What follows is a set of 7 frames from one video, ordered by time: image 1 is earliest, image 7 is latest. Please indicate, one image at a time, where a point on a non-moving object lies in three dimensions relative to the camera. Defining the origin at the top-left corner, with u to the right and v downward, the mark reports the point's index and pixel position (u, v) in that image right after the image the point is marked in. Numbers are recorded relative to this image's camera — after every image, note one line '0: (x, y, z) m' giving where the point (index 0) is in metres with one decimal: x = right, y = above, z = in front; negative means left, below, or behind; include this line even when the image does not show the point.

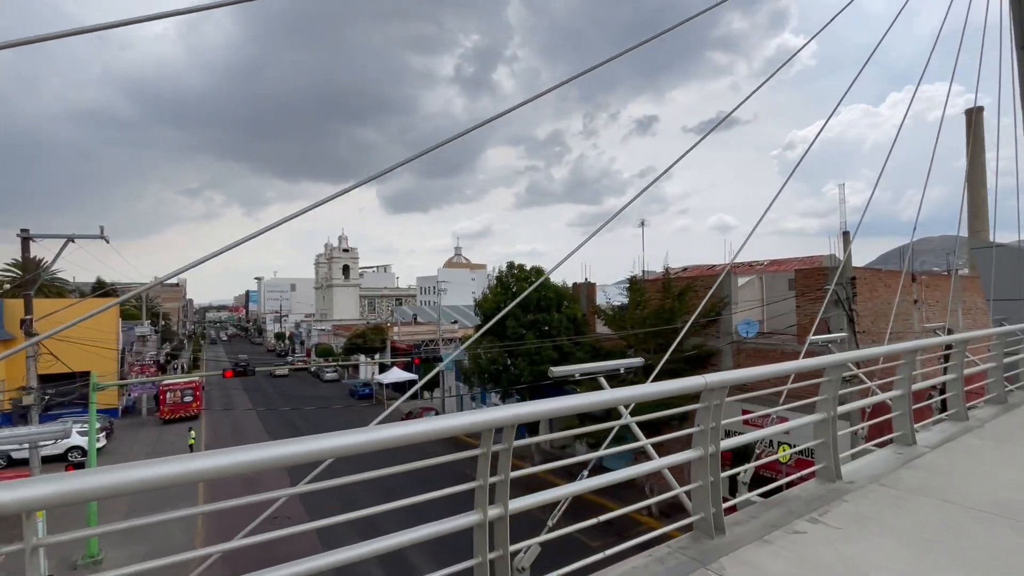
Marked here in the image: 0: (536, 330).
0: (+0.7, -1.4, +16.0) m
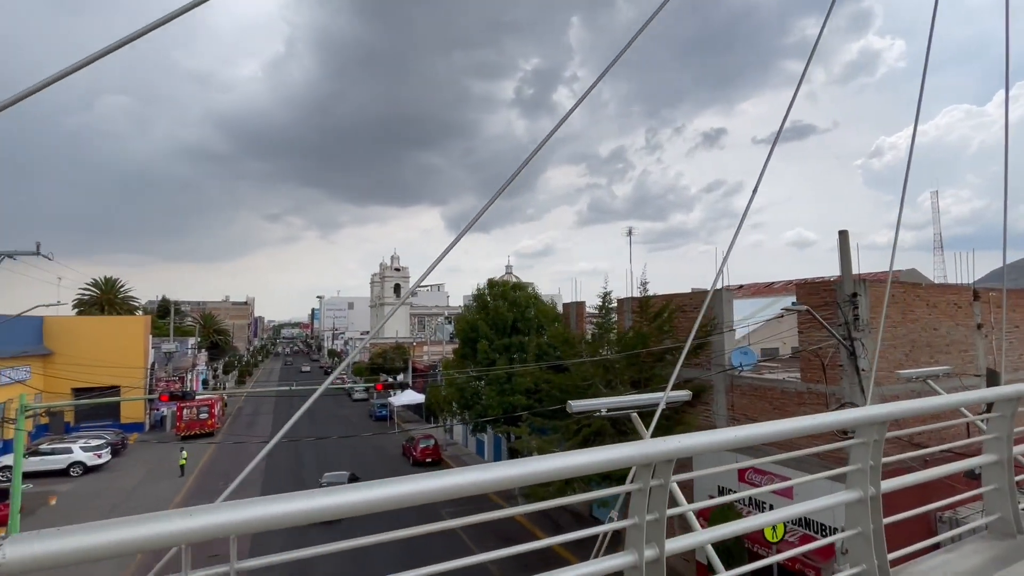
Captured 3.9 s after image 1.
0: (-0.1, -2.0, +14.2) m
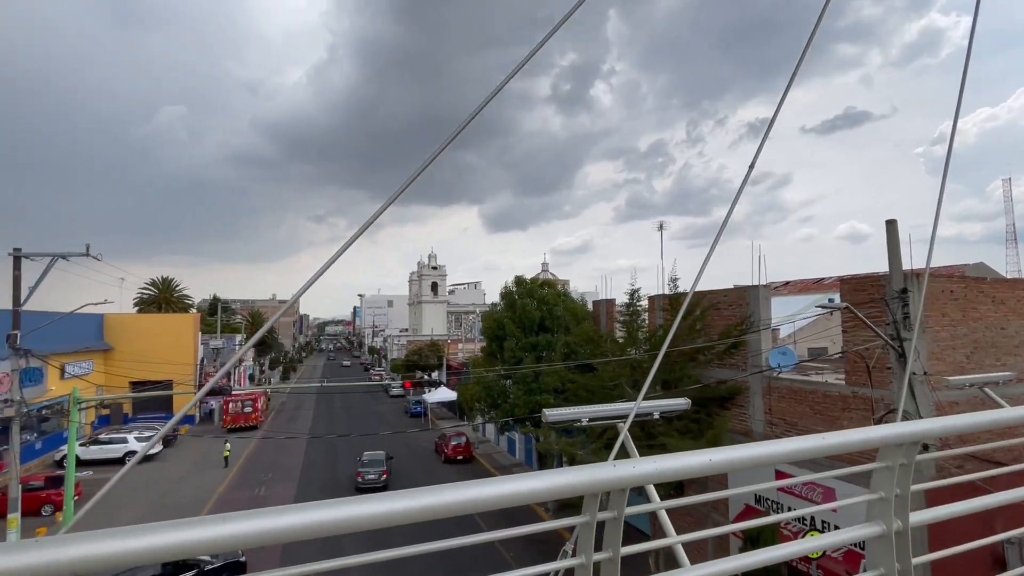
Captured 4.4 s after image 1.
0: (+0.7, -1.9, +13.9) m
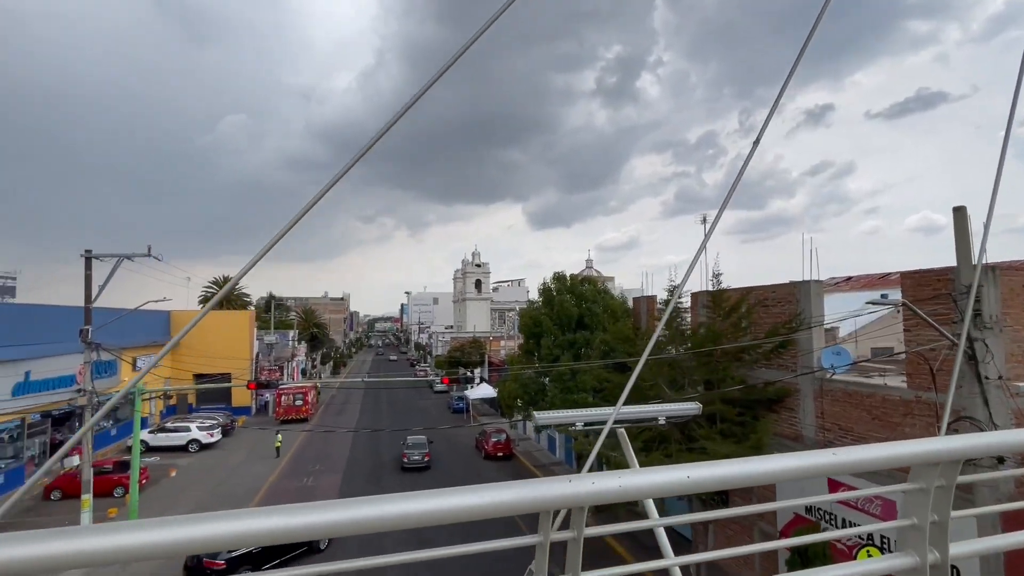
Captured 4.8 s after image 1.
0: (+1.8, -1.8, +13.7) m
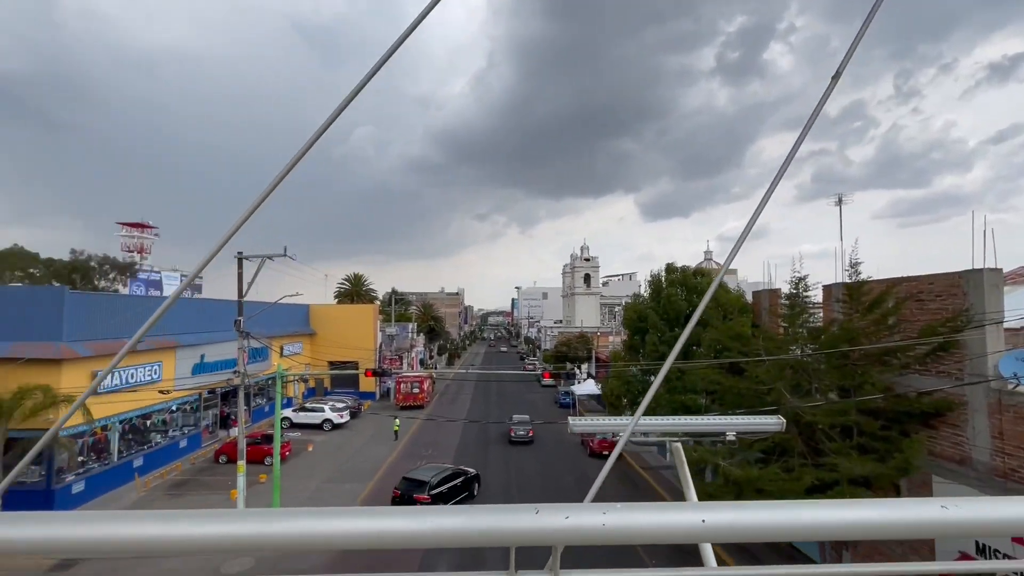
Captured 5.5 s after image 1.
0: (+4.6, -1.6, +12.8) m
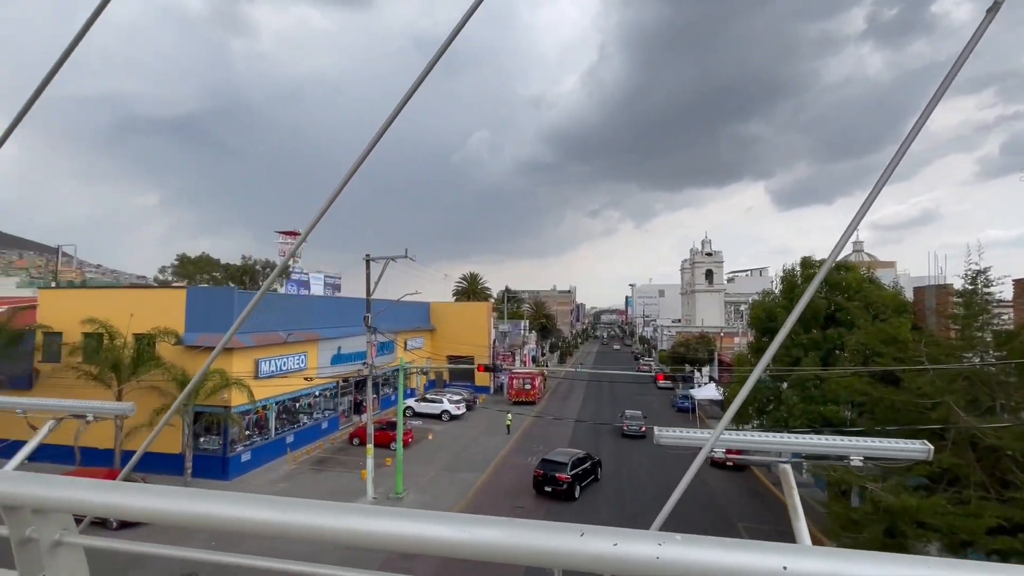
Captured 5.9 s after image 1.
0: (+7.3, -1.5, +11.3) m
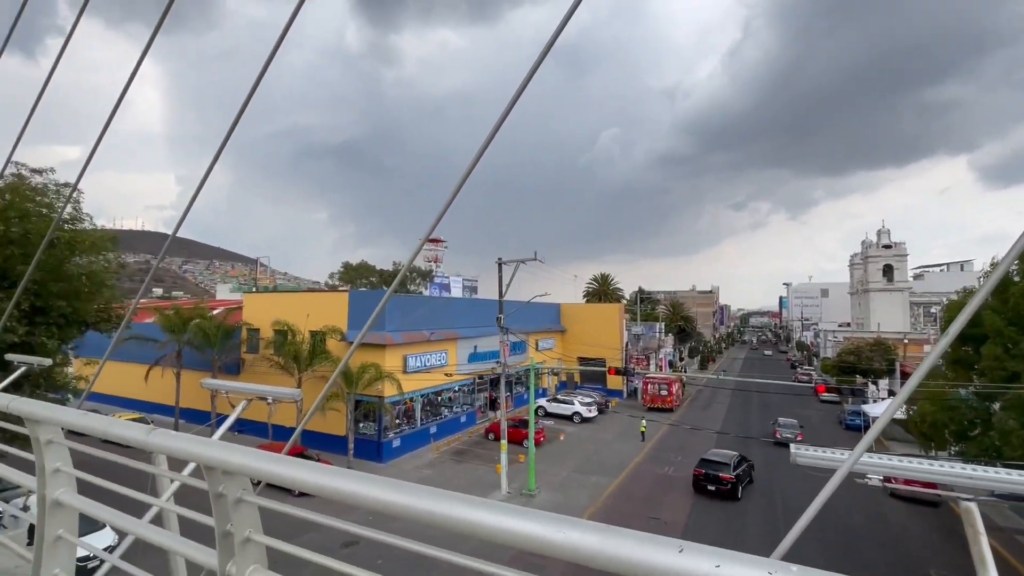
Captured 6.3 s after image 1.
0: (+10.0, -1.5, +8.8) m
